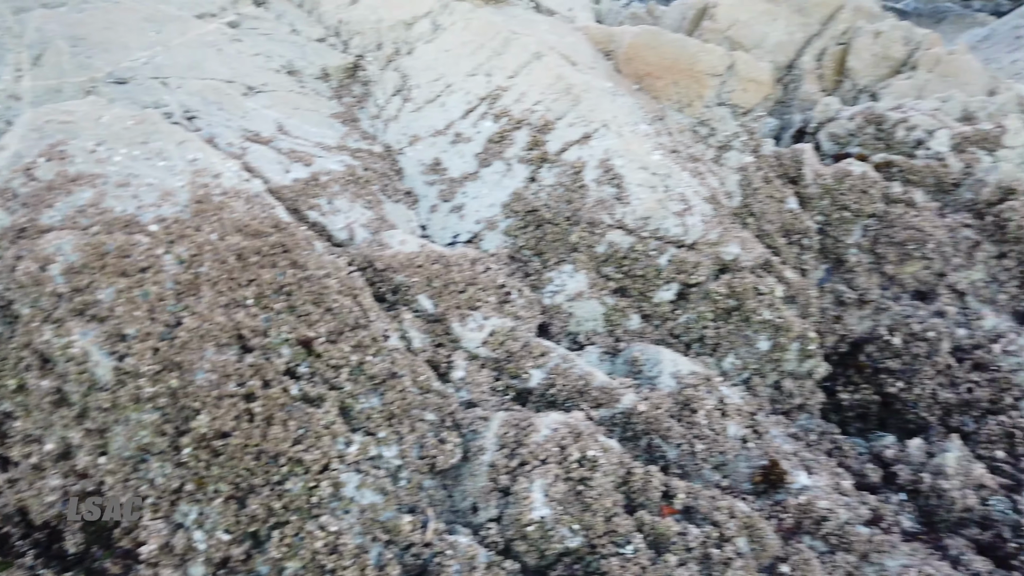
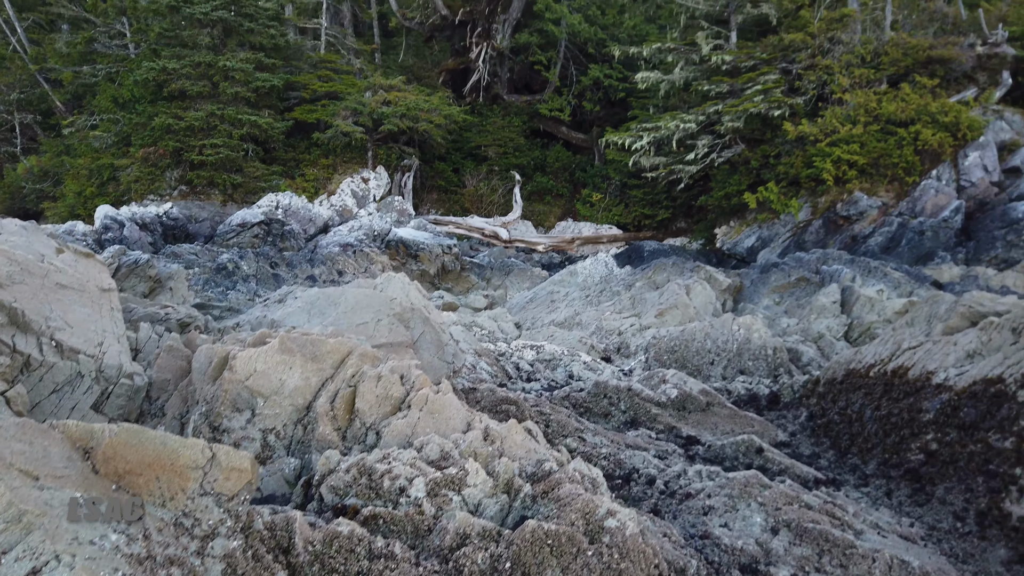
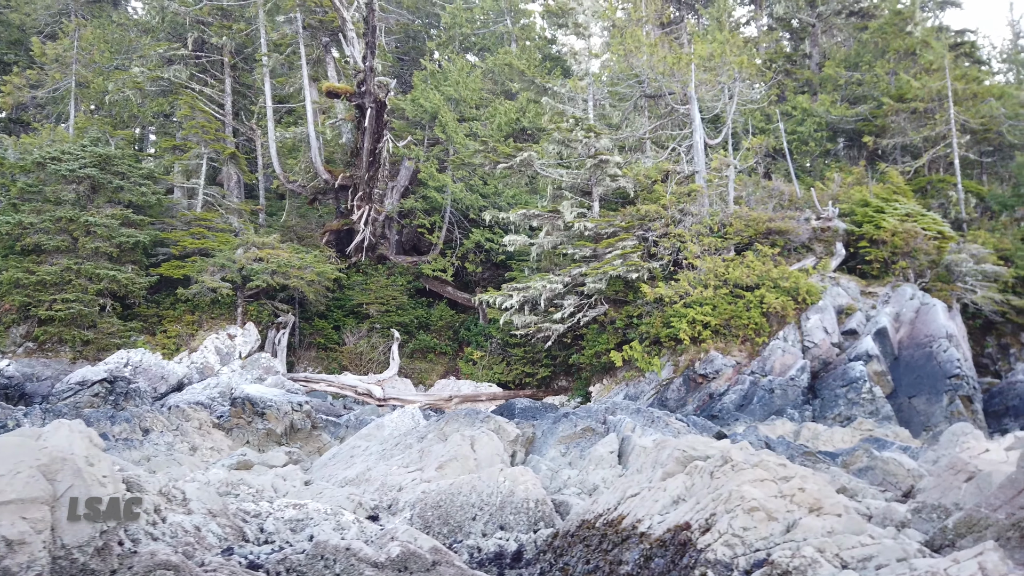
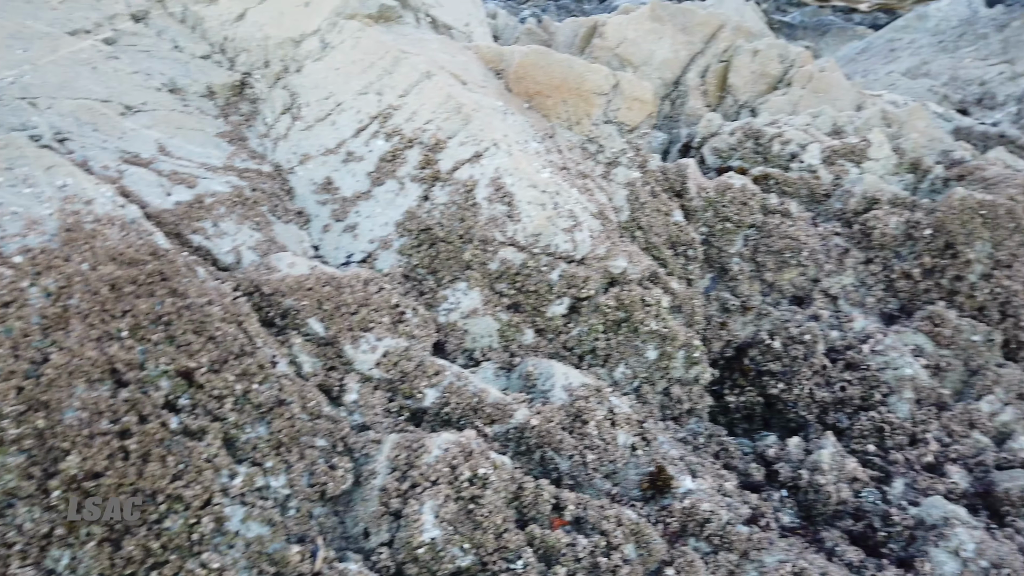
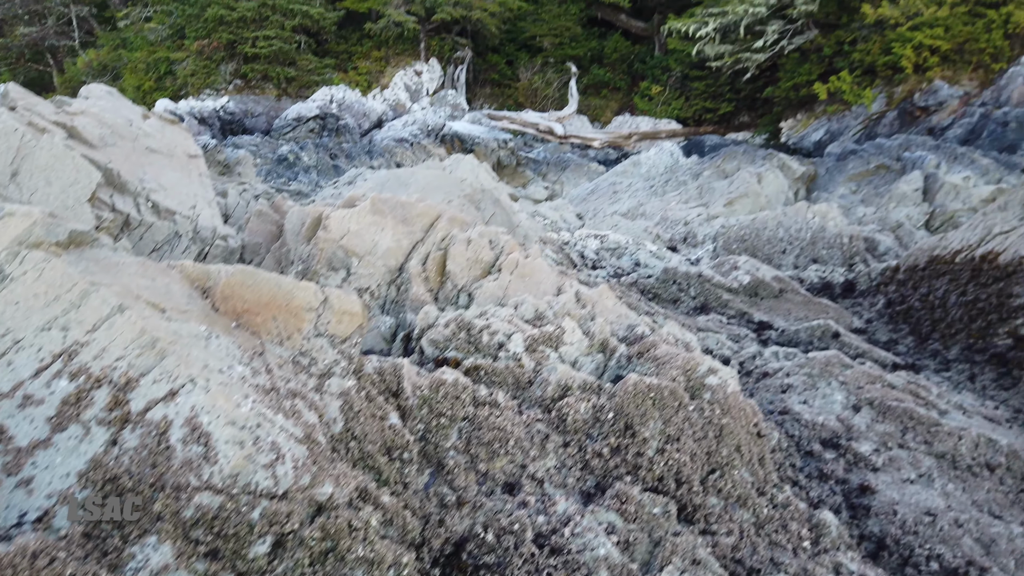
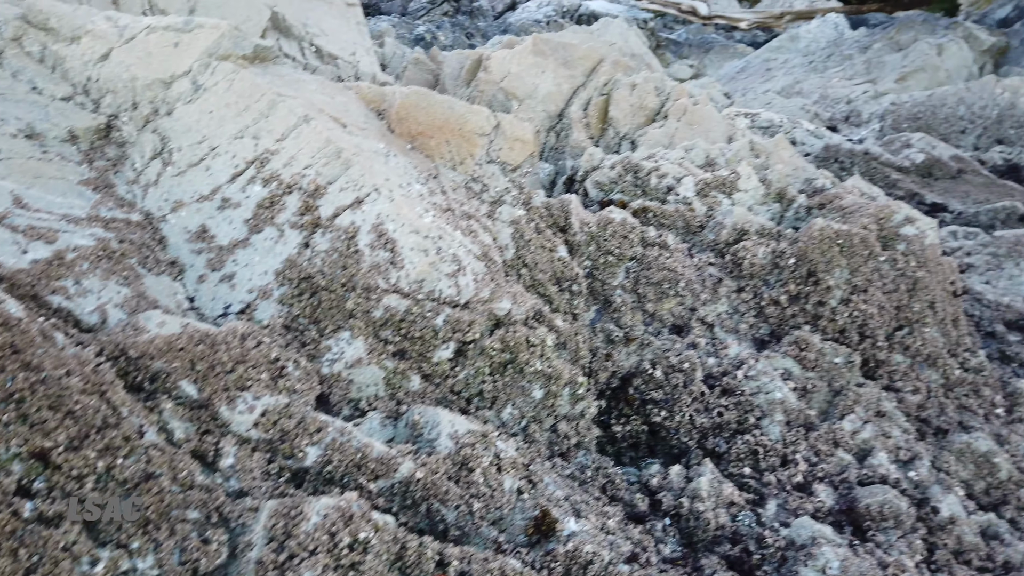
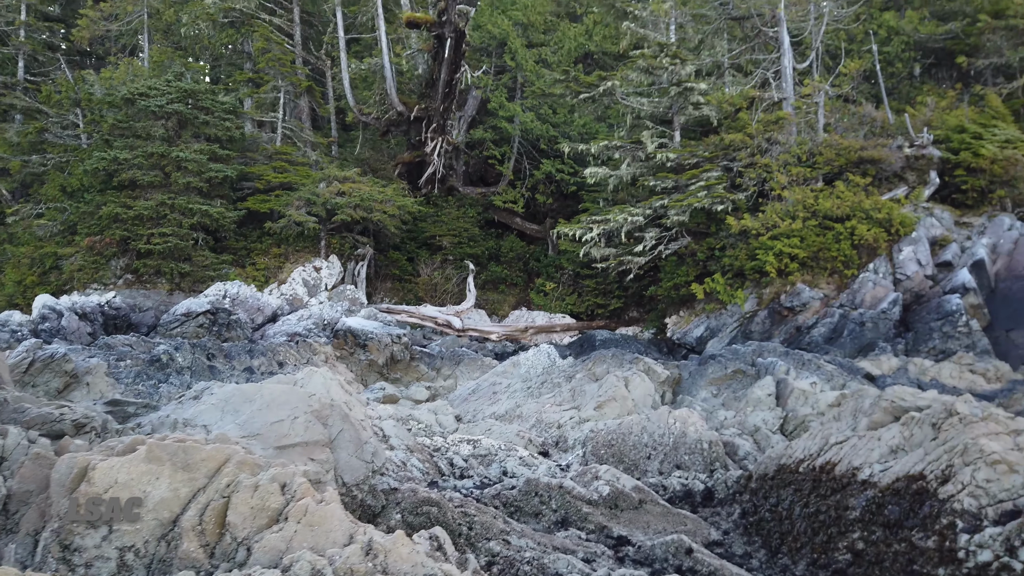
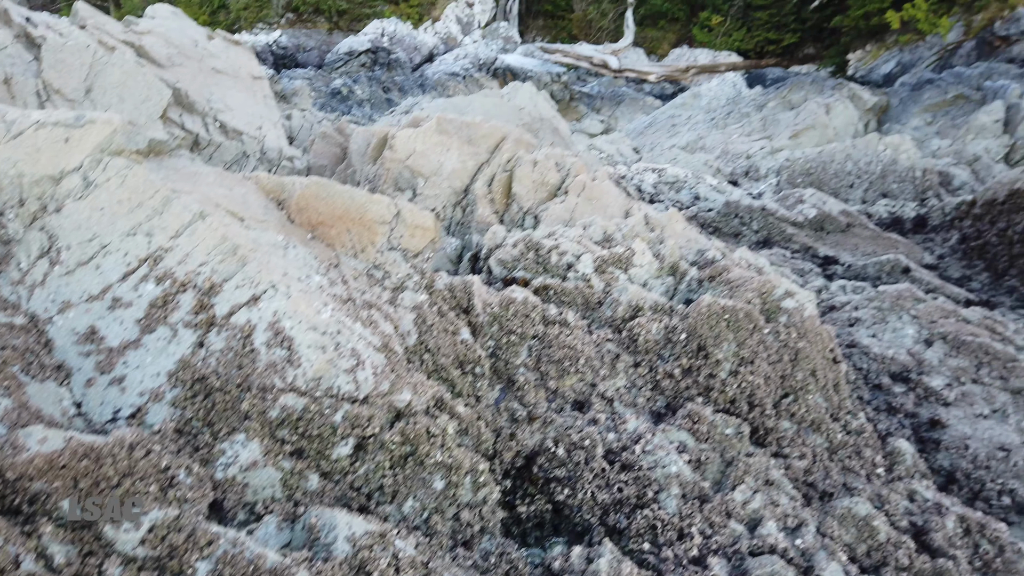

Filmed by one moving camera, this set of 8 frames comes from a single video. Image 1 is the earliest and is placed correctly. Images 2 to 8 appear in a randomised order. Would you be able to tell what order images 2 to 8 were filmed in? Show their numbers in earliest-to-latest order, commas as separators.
4, 6, 8, 5, 2, 7, 3
